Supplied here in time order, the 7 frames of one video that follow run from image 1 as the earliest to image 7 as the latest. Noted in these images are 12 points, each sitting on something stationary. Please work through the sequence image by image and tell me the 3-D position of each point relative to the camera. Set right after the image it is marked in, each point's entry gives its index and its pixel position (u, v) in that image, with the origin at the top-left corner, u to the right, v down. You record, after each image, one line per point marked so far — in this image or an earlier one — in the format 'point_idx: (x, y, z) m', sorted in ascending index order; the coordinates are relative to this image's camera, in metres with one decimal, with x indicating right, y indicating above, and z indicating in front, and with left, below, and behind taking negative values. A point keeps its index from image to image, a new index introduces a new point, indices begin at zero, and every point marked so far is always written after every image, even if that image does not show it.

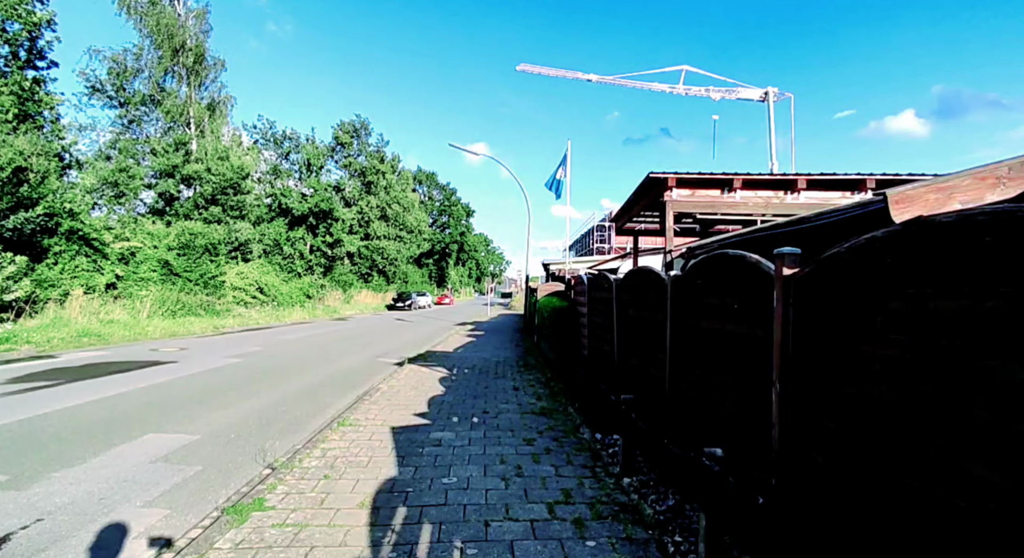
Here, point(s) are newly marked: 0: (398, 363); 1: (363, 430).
0: (-2.8, -2.1, +11.4) m
1: (-1.8, -1.8, +5.6) m
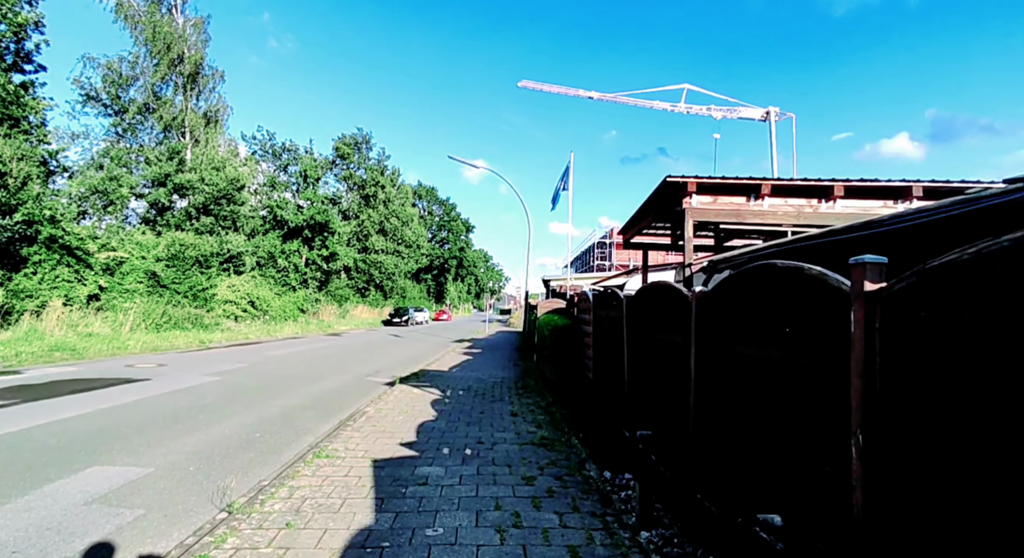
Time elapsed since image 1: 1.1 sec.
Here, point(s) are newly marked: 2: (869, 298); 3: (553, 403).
0: (-2.8, -2.4, +10.7) m
1: (-1.8, -2.0, +4.9) m
2: (+1.3, -0.1, +1.8) m
3: (+0.7, -2.2, +8.1) m
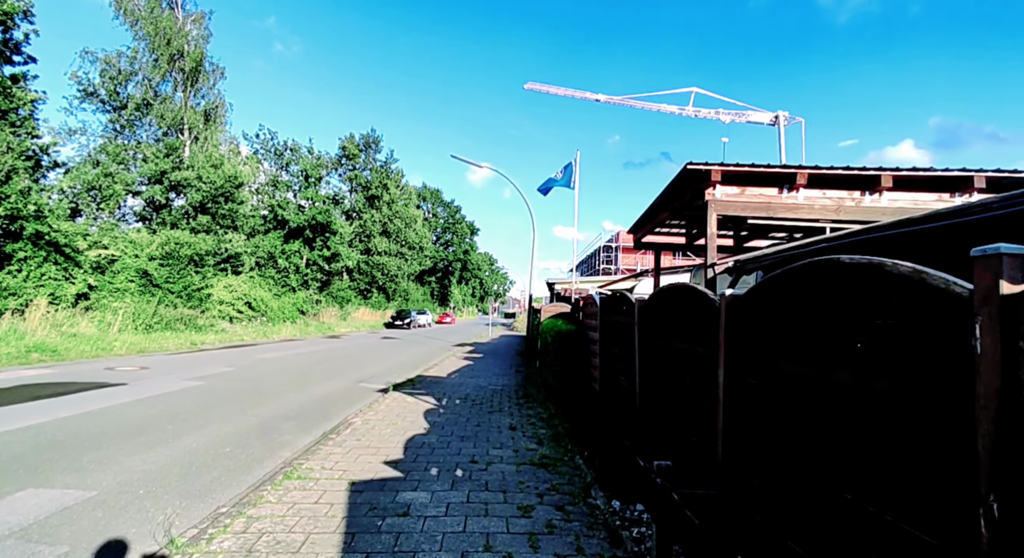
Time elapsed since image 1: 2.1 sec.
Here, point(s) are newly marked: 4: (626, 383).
0: (-2.8, -2.4, +10.2) m
1: (-1.9, -1.9, +4.3) m
2: (+1.3, -0.1, +1.2) m
3: (+0.7, -2.2, +7.5) m
4: (+1.2, -1.1, +4.8) m
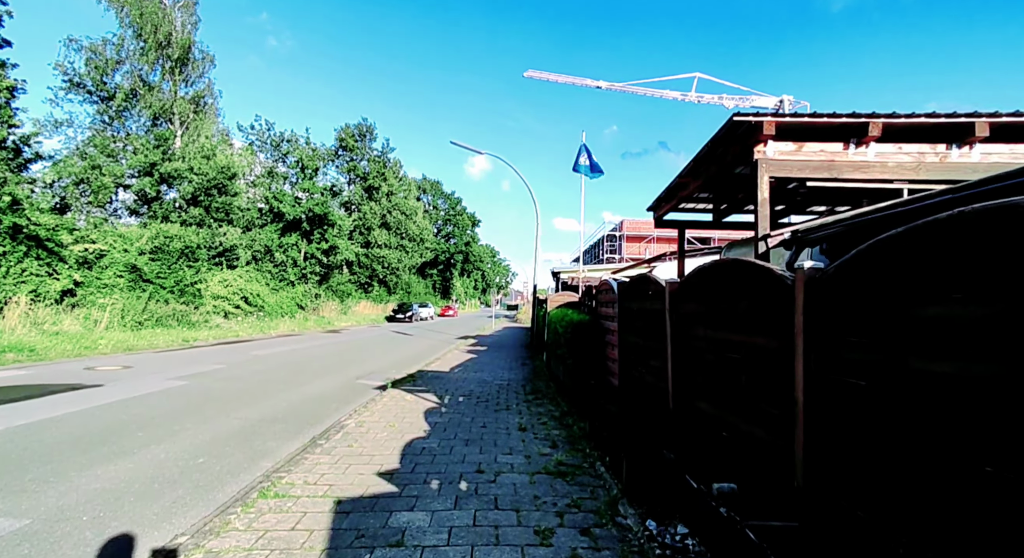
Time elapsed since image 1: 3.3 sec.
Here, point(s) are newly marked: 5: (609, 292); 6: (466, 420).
0: (-2.7, -2.2, +9.5) m
1: (-1.7, -1.8, +3.7) m
2: (+1.3, +0.1, +0.5) m
3: (+0.8, -2.0, +6.8) m
4: (+1.3, -0.9, +4.1) m
5: (+1.3, -0.2, +6.4) m
6: (-0.7, -2.0, +6.6) m
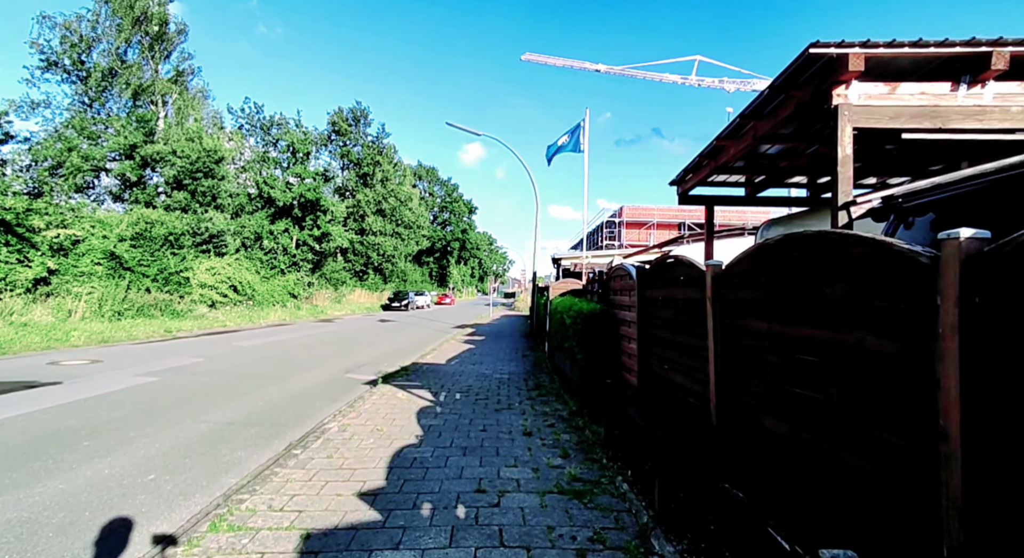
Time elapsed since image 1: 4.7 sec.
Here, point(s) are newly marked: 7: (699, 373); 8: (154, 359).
0: (-2.6, -1.9, +8.8) m
1: (-1.7, -1.7, +2.9) m
2: (+1.4, +0.1, -0.3) m
3: (+0.9, -1.8, +6.1) m
4: (+1.3, -0.7, +3.3) m
5: (+1.4, 0.0, +5.6) m
6: (-0.6, -1.8, +5.9) m
7: (+1.4, -0.7, +3.6) m
8: (-7.4, -1.7, +9.7) m
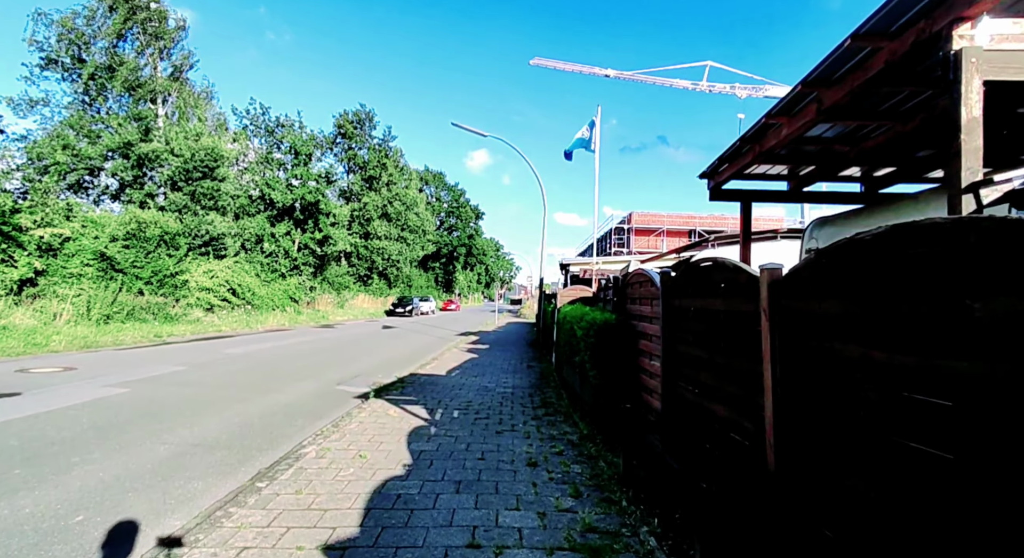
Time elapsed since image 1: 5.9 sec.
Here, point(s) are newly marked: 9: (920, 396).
0: (-2.6, -2.0, +8.1) m
1: (-1.7, -1.7, +2.2) m
2: (+1.4, +0.1, -1.0) m
3: (+0.9, -1.9, +5.4) m
4: (+1.3, -0.8, +2.6) m
5: (+1.4, -0.1, +4.9) m
6: (-0.6, -1.9, +5.2) m
7: (+1.4, -0.8, +2.8) m
8: (-7.3, -1.7, +9.0) m
9: (+1.4, -0.4, +1.6) m
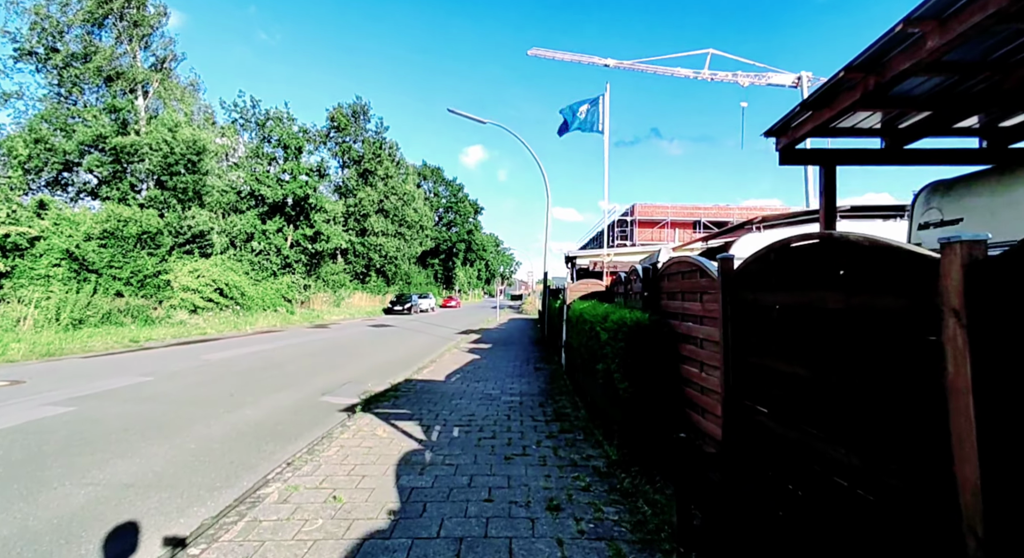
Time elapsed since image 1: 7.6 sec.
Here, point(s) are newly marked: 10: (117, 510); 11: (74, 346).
0: (-2.4, -2.0, +7.1) m
1: (-1.6, -1.7, +1.2) m
2: (+1.5, +0.1, -2.0) m
3: (+1.0, -1.8, +4.3) m
4: (+1.5, -0.7, +1.6) m
5: (+1.5, 0.0, +3.9) m
6: (-0.5, -1.8, +4.2) m
7: (+1.5, -0.7, +1.8) m
8: (-7.2, -1.7, +8.0) m
9: (+1.5, -0.4, +0.5) m
10: (-3.1, -1.8, +3.7) m
11: (-10.4, -1.6, +11.0) m
